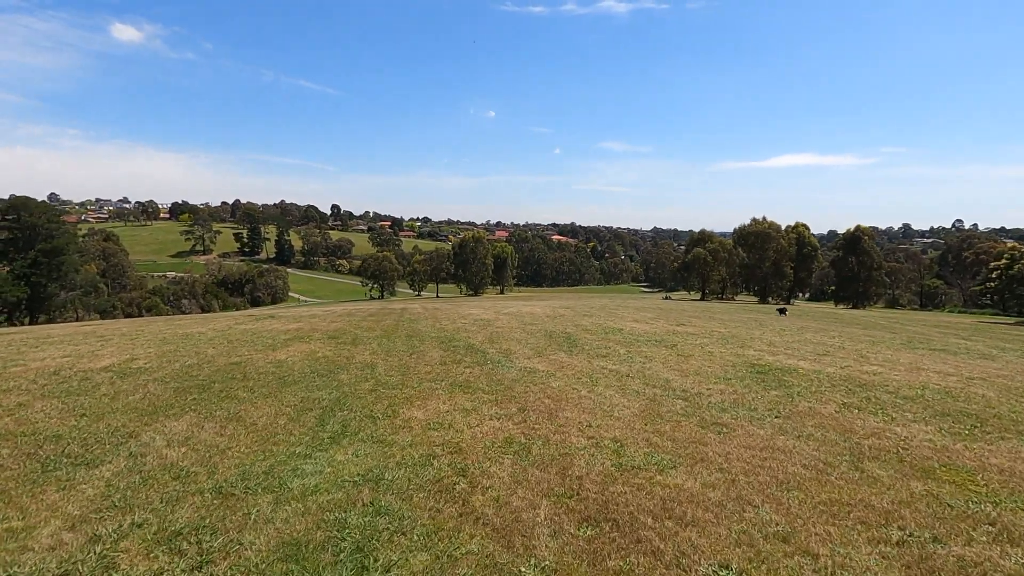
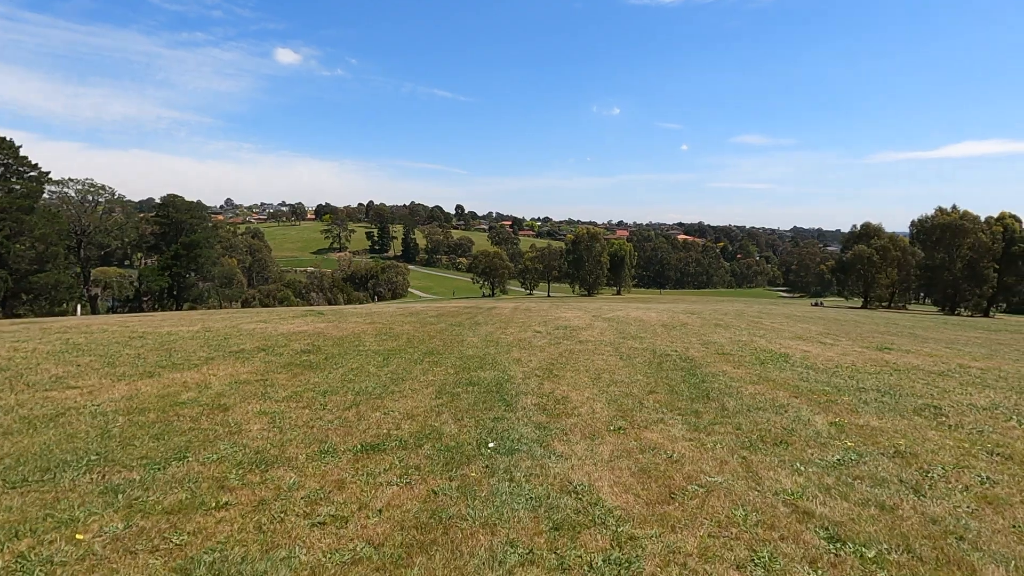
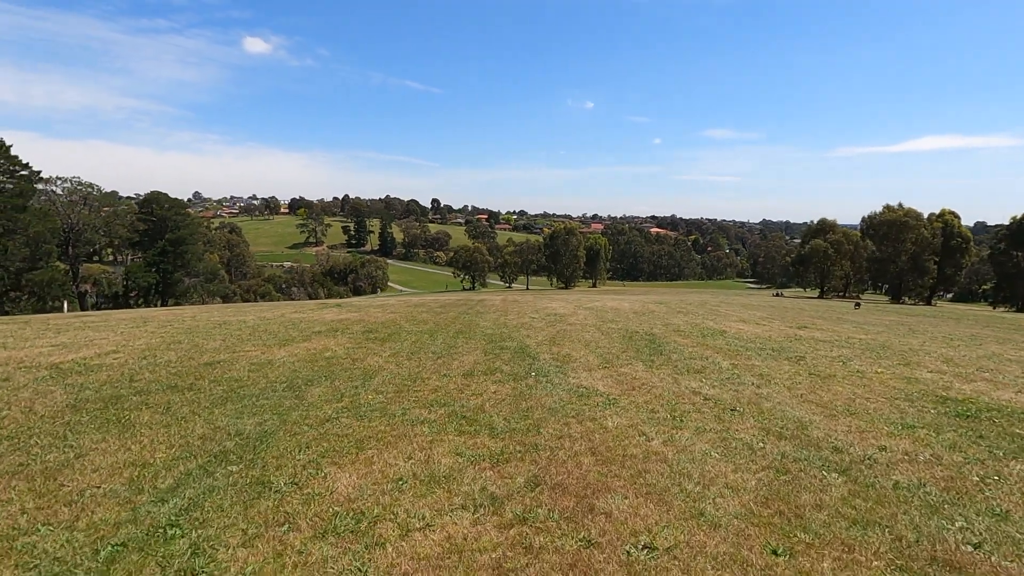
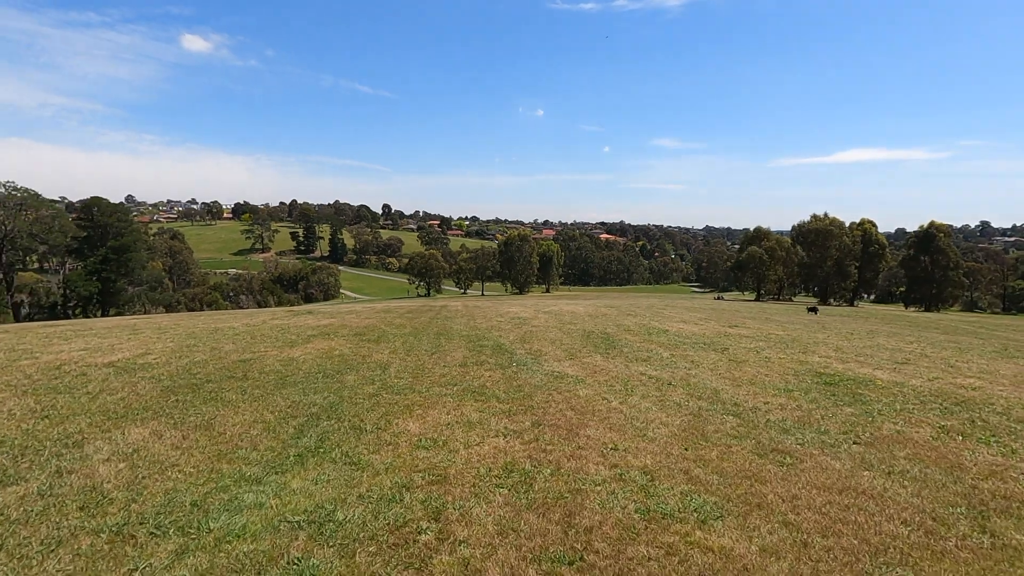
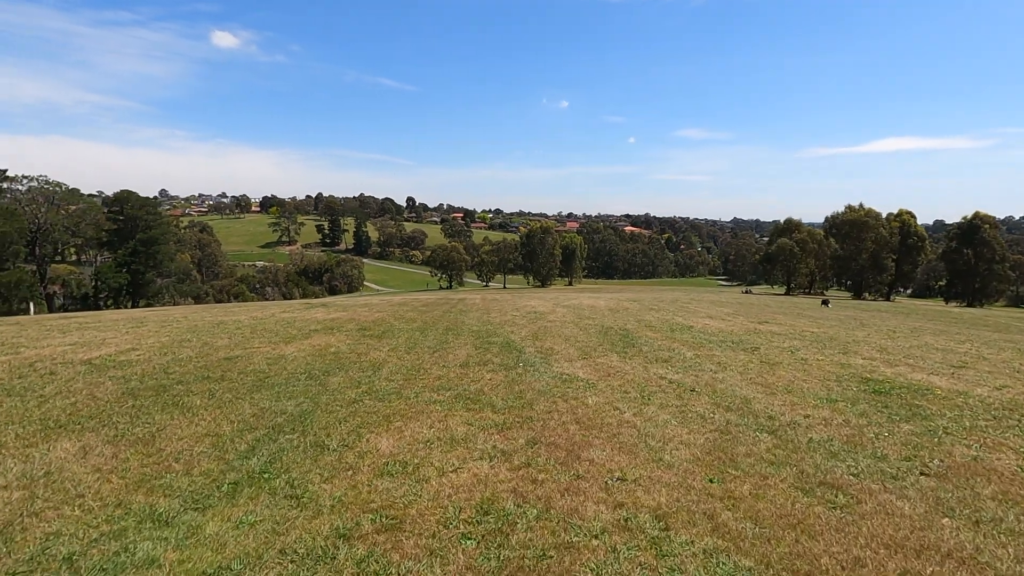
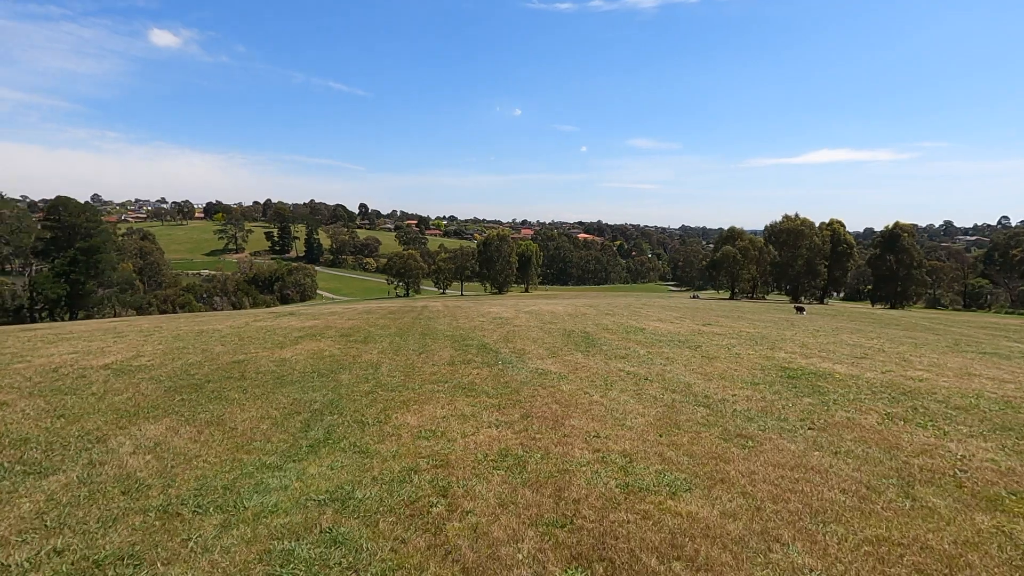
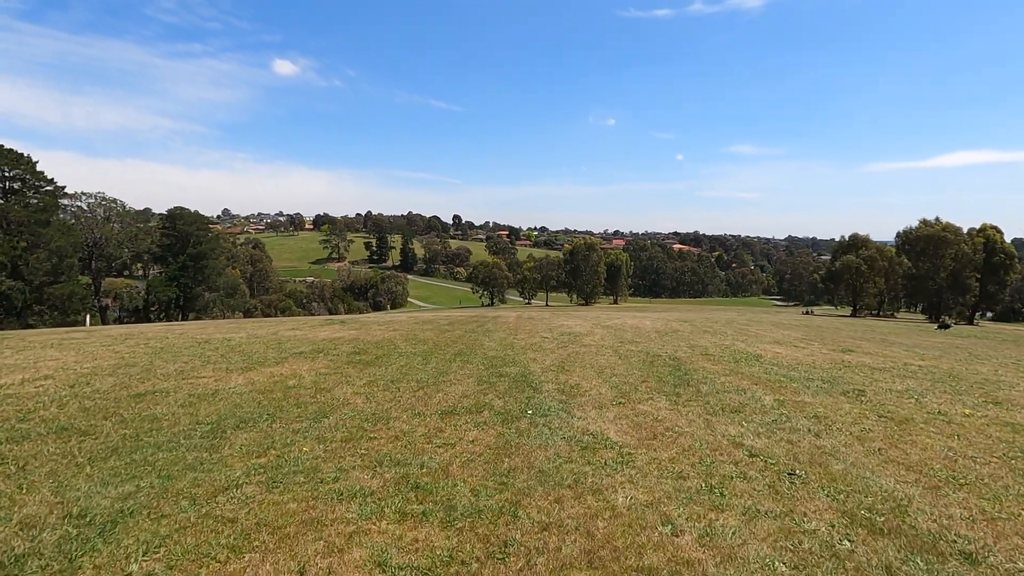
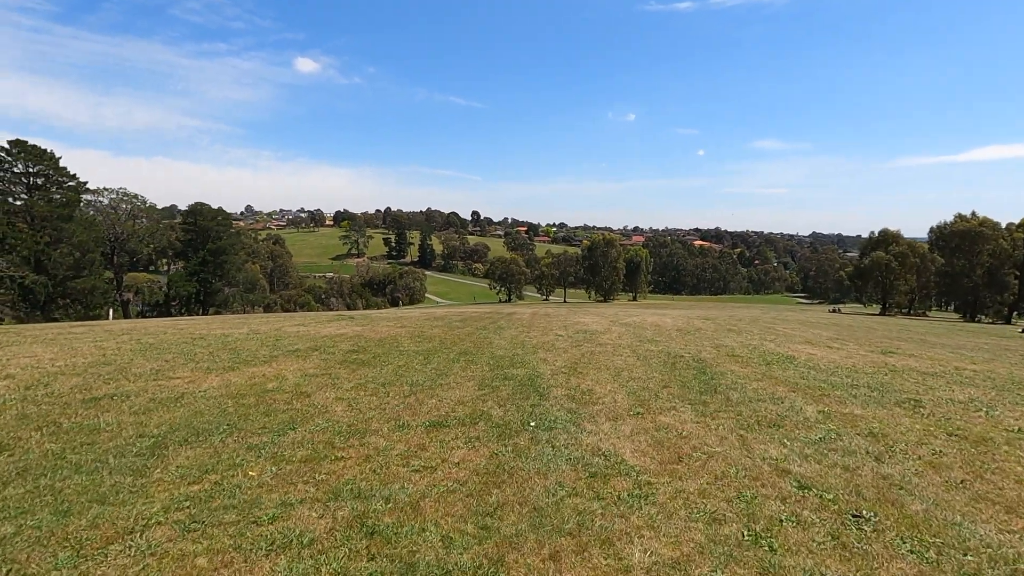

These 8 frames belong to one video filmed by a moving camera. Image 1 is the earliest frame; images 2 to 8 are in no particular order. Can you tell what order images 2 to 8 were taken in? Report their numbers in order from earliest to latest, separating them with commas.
6, 4, 5, 3, 7, 8, 2
